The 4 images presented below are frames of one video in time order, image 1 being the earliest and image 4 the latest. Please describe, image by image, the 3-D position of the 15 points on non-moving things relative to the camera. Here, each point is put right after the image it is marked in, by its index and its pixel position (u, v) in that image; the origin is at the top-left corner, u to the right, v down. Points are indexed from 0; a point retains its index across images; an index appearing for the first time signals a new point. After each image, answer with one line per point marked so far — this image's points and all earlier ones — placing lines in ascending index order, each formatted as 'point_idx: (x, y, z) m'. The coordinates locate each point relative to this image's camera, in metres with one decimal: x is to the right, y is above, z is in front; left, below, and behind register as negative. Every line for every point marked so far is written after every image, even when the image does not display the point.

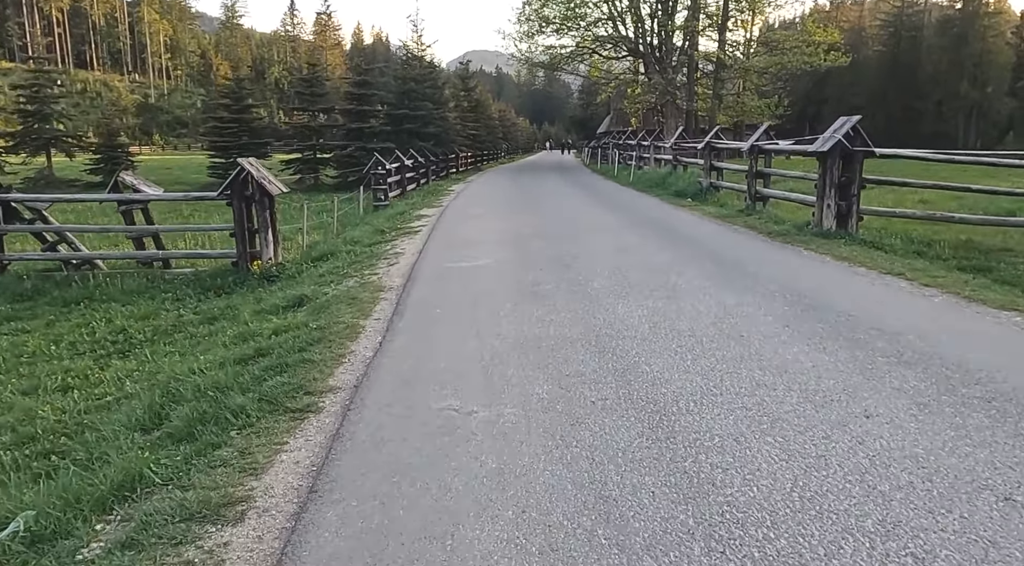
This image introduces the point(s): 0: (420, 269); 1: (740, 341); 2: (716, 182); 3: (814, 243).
0: (-0.9, +0.1, +7.4) m
1: (+1.4, -0.4, +4.7) m
2: (+4.2, +2.1, +15.4) m
3: (+3.6, +0.5, +9.0) m
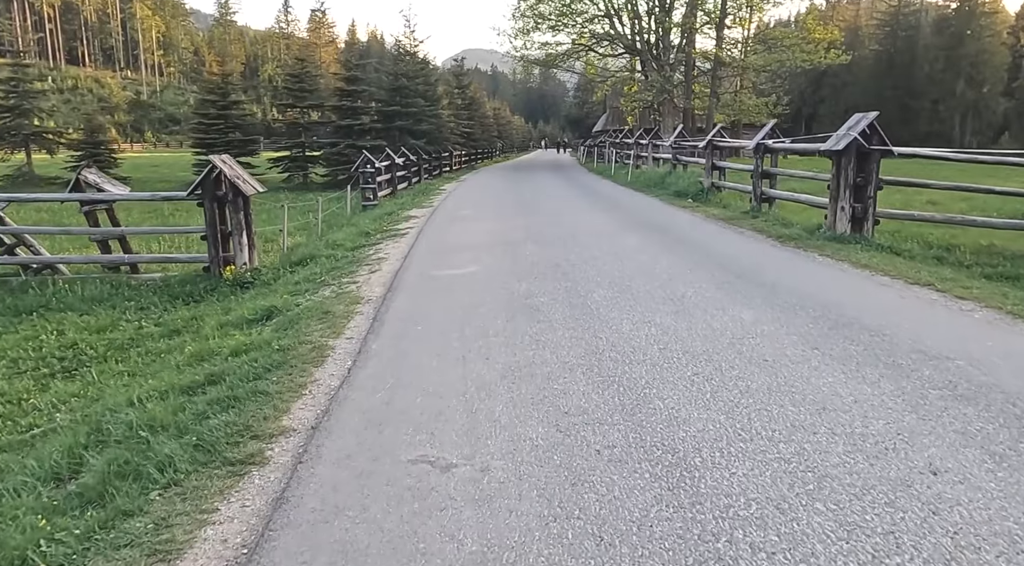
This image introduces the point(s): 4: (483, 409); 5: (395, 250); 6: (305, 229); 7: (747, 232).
0: (-1.0, +0.1, +6.8) m
1: (+1.4, -0.5, +4.1) m
2: (+4.0, +2.0, +14.8) m
3: (+3.6, +0.4, +8.4) m
4: (-0.1, -0.6, +3.4) m
5: (-1.3, +0.4, +8.5) m
6: (-3.8, +1.0, +13.8) m
7: (+3.2, +0.7, +10.0) m
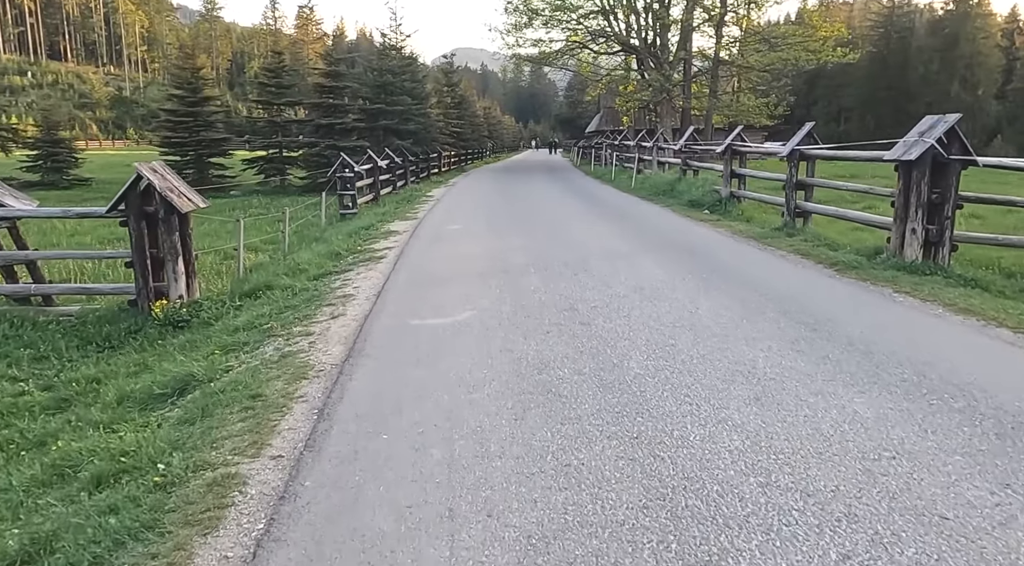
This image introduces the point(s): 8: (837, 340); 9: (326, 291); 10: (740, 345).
0: (-1.0, -0.3, +5.1) m
1: (+1.4, -0.8, +2.5) m
2: (+4.0, +1.6, +13.2) m
3: (+3.6, 0.0, +6.8) m
4: (-0.1, -0.9, +1.8) m
5: (-1.3, 0.0, +6.8) m
6: (-3.9, +0.6, +12.1) m
7: (+3.1, +0.3, +8.4) m
8: (+2.1, -0.4, +4.8) m
9: (-1.6, -0.1, +6.7) m
10: (+1.4, -0.4, +4.7) m
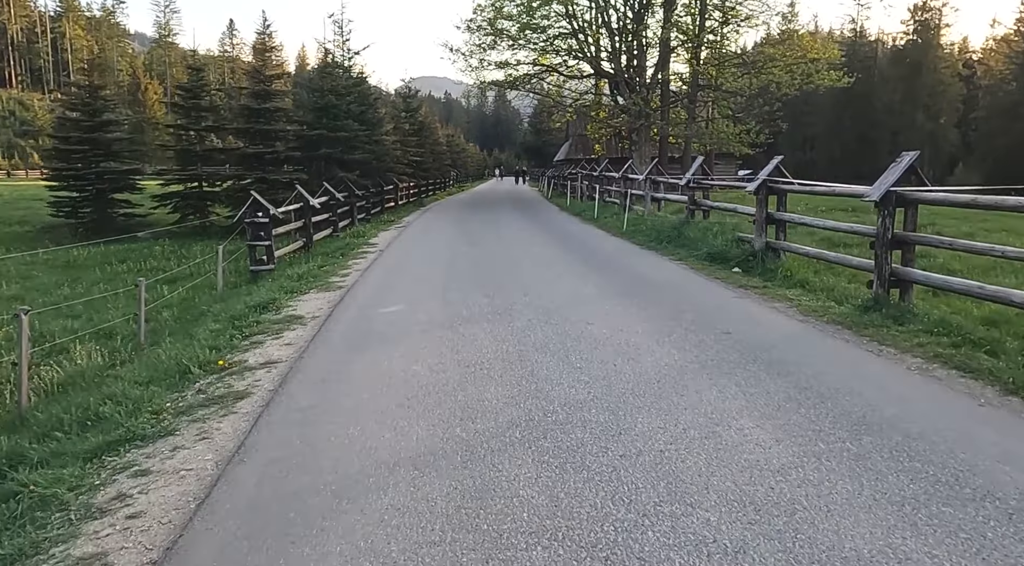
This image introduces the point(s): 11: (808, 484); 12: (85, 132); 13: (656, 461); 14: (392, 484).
0: (-1.0, -1.1, +1.6) m
1: (+1.5, -1.5, -1.1) m
2: (+3.5, +0.5, +9.9) m
3: (+3.4, -0.8, +3.5) m
4: (0.0, -1.6, -1.8) m
5: (-1.5, -0.9, +3.2) m
6: (-4.3, -0.5, +8.4) m
7: (+2.9, -0.6, +5.0) m
8: (+2.0, -1.2, +1.4) m
9: (-1.8, -1.0, +3.0) m
10: (+1.4, -1.2, +1.2) m
11: (+1.3, -0.9, +3.3) m
12: (-10.8, +3.8, +19.1) m
13: (+0.7, -0.8, +3.5) m
14: (-0.5, -0.9, +3.2) m
